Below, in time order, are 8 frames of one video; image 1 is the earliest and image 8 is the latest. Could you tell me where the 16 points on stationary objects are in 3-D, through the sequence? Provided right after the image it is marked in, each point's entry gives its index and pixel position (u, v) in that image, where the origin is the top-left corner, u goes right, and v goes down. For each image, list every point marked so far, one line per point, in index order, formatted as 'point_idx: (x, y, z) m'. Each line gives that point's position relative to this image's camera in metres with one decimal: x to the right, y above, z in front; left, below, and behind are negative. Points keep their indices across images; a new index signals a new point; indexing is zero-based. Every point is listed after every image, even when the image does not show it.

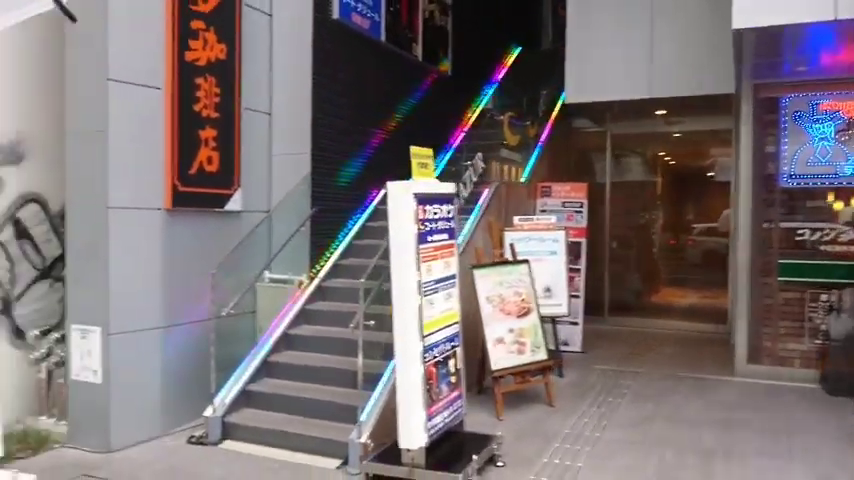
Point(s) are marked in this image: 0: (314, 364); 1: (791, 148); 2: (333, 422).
0: (-1.0, -1.1, +5.8) m
1: (+3.8, +1.0, +7.1) m
2: (-0.8, -1.4, +5.3) m
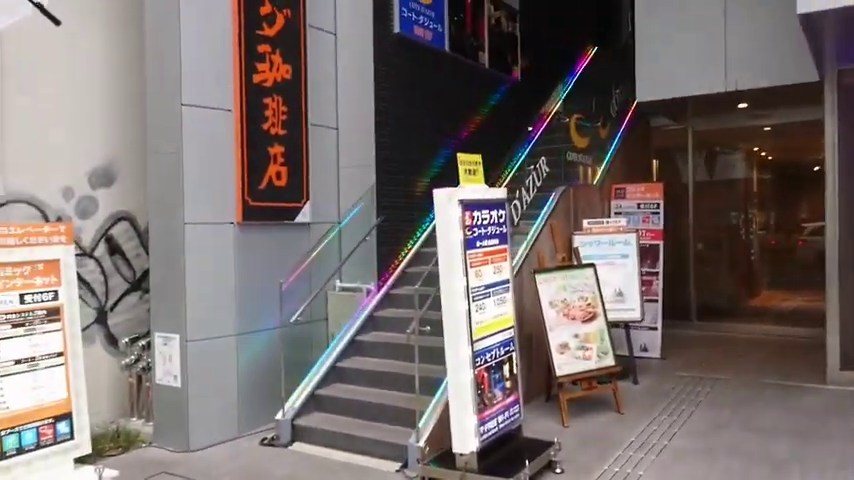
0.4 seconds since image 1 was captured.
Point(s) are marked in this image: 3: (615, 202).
0: (-0.4, -1.1, +6.0) m
1: (+4.5, +1.0, +6.6) m
2: (-0.3, -1.5, +5.4) m
3: (+2.3, +0.5, +8.4) m
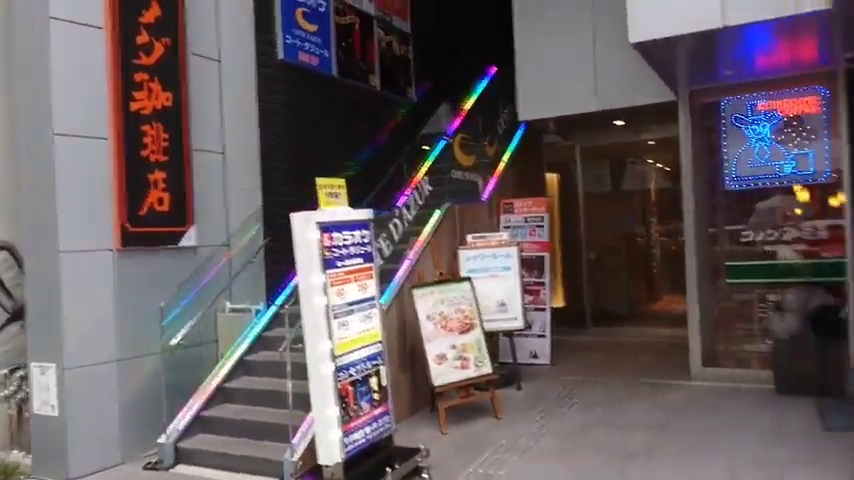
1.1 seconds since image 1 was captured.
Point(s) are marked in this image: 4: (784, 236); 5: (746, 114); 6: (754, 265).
0: (-1.5, -1.3, +6.1) m
1: (+3.3, +0.9, +7.2) m
2: (-1.3, -1.7, +5.6) m
3: (+1.0, +0.3, +8.8) m
4: (+3.6, 0.0, +6.9) m
5: (+3.4, +1.3, +7.1) m
6: (+3.4, -0.3, +7.0) m
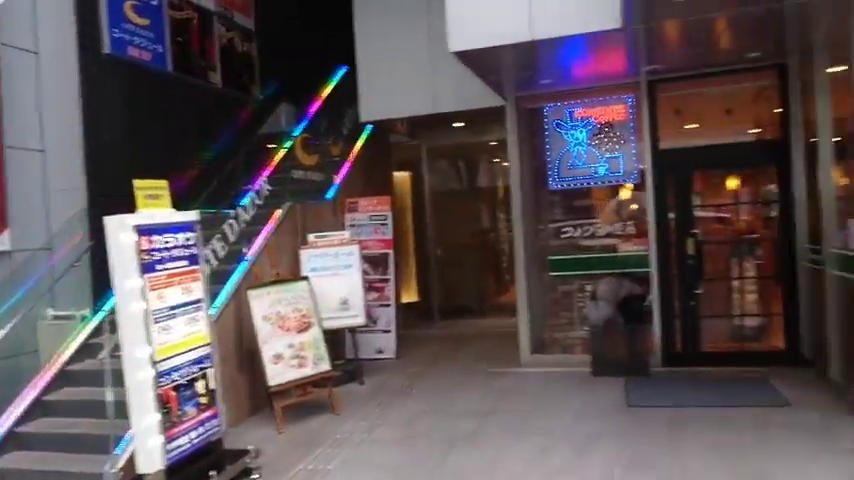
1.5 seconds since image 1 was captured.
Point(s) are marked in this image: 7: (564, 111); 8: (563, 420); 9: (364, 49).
0: (-2.9, -1.4, +5.8) m
1: (+1.5, +1.0, +7.8) m
2: (-2.6, -1.7, +5.4) m
3: (-1.0, +0.3, +9.0) m
4: (+1.9, +0.1, +7.6) m
5: (+1.6, +1.4, +7.7) m
6: (+1.7, -0.2, +7.6) m
7: (+1.6, +1.5, +7.8) m
8: (+1.2, -1.5, +5.7) m
9: (-0.8, +2.5, +8.7) m
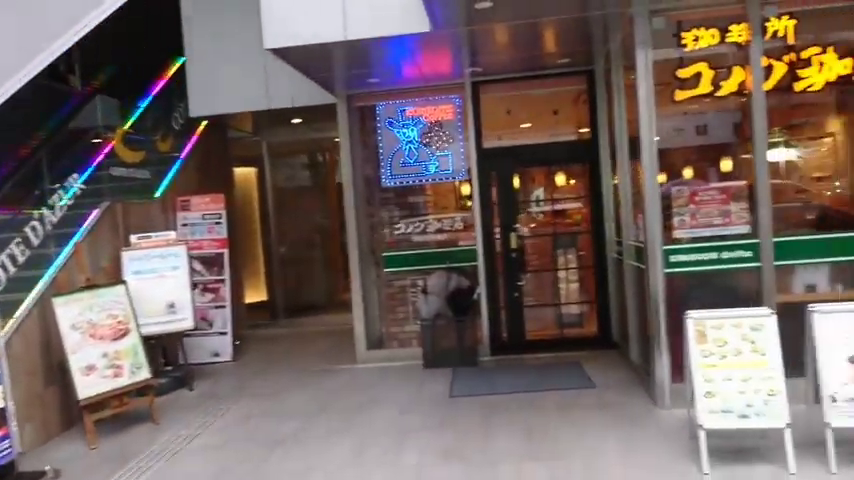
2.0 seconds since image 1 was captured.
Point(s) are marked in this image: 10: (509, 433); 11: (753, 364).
0: (-4.4, -1.4, +5.2) m
1: (-0.5, +1.0, +7.9) m
2: (-4.0, -1.8, +4.8) m
3: (-3.1, +0.3, +8.6) m
4: (0.0, +0.1, +7.8) m
5: (-0.3, +1.4, +7.9) m
6: (-0.2, -0.2, +7.8) m
7: (-0.4, +1.5, +7.9) m
8: (-0.3, -1.5, +5.9) m
9: (-2.9, +2.5, +8.4) m
10: (+0.6, -1.5, +5.1) m
11: (+2.0, -0.8, +4.2) m
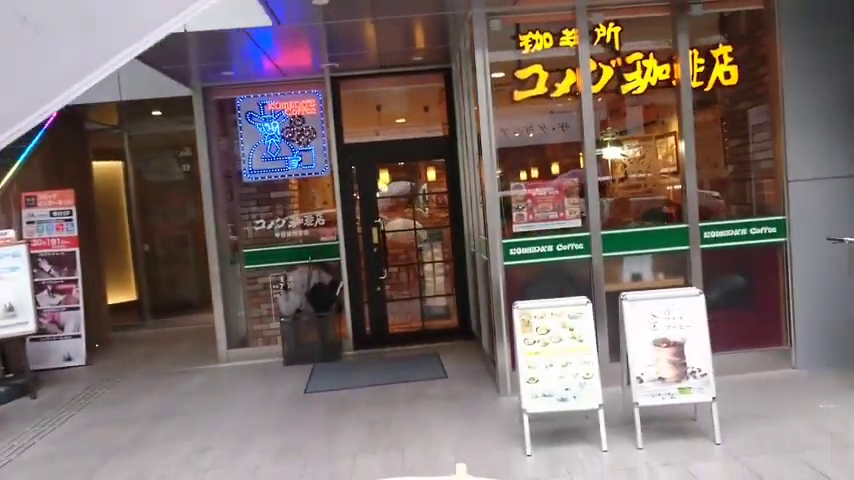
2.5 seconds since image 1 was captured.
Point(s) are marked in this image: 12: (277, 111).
0: (-5.5, -1.5, +4.5) m
1: (-2.1, +1.1, +7.7) m
2: (-5.1, -1.8, +4.2) m
3: (-4.8, +0.3, +8.1) m
4: (-1.6, +0.2, +7.7) m
5: (-1.9, +1.5, +7.8) m
6: (-1.8, -0.1, +7.7) m
7: (-2.0, +1.6, +7.8) m
8: (-1.6, -1.5, +5.8) m
9: (-4.6, +2.5, +7.9) m
10: (-0.6, -1.4, +5.2) m
11: (+1.0, -0.7, +4.5) m
12: (-1.7, +1.5, +7.7) m
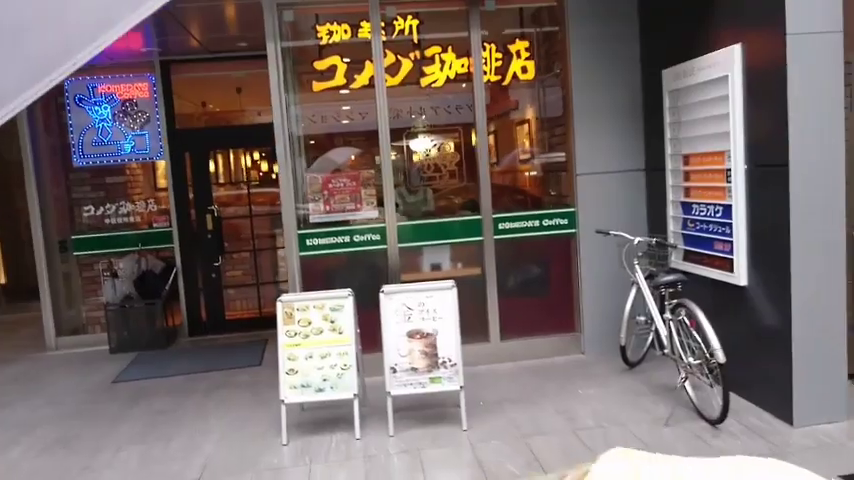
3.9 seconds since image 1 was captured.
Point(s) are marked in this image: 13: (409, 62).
0: (-7.1, -1.4, +4.1) m
1: (-3.9, +1.2, +7.5) m
2: (-6.6, -1.7, +3.8) m
3: (-6.7, +0.5, +7.7) m
4: (-3.4, +0.3, +7.6) m
5: (-3.8, +1.6, +7.5) m
6: (-3.7, 0.0, +7.6) m
7: (-3.8, +1.7, +7.5) m
8: (-3.3, -1.4, +5.7) m
9: (-6.4, +2.6, +7.4) m
10: (-2.2, -1.4, +5.2) m
11: (-0.7, -0.7, +4.6) m
12: (-3.6, +1.6, +7.5) m
13: (-0.2, +1.5, +5.8) m
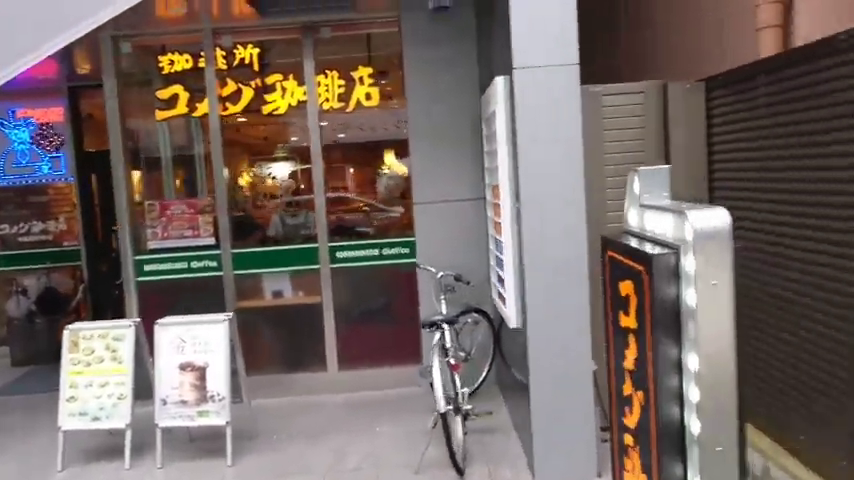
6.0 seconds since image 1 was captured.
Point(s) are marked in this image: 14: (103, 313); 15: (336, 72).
0: (-8.7, -1.5, +4.9) m
1: (-5.1, +1.0, +8.0) m
2: (-8.2, -1.9, +4.6) m
3: (-7.8, +0.4, +8.4) m
4: (-4.6, +0.1, +8.0) m
5: (-5.0, +1.4, +8.0) m
6: (-4.9, -0.2, +7.9) m
7: (-5.0, +1.5, +8.0) m
8: (-4.8, -1.6, +6.0) m
9: (-7.6, +2.5, +8.1) m
10: (-3.7, -1.6, +5.4) m
11: (-2.2, -0.9, +4.7) m
12: (-4.7, +1.4, +7.9) m
13: (-1.5, +1.3, +5.8) m
14: (-3.9, -0.9, +8.0) m
15: (-0.8, +1.5, +5.9) m
